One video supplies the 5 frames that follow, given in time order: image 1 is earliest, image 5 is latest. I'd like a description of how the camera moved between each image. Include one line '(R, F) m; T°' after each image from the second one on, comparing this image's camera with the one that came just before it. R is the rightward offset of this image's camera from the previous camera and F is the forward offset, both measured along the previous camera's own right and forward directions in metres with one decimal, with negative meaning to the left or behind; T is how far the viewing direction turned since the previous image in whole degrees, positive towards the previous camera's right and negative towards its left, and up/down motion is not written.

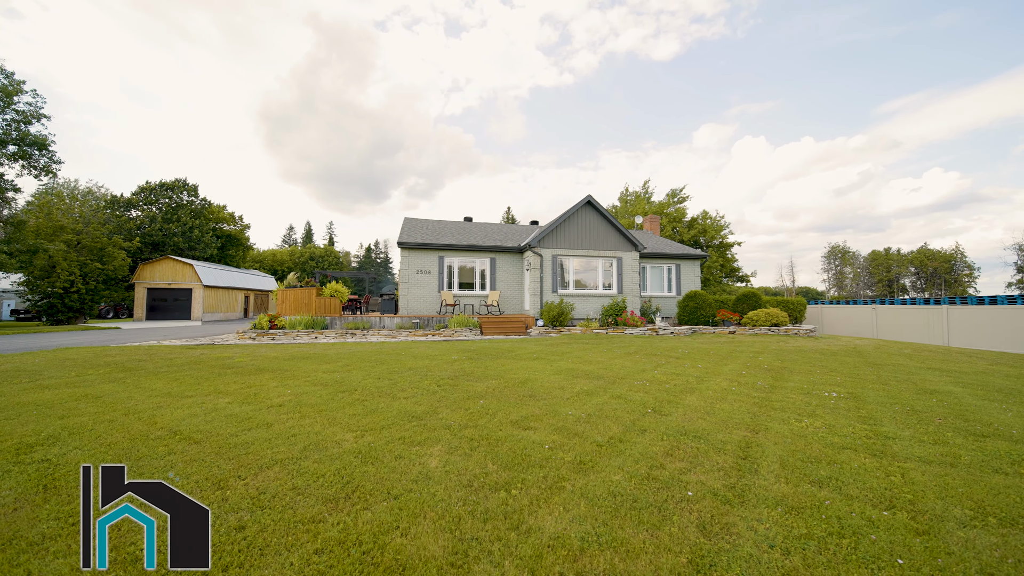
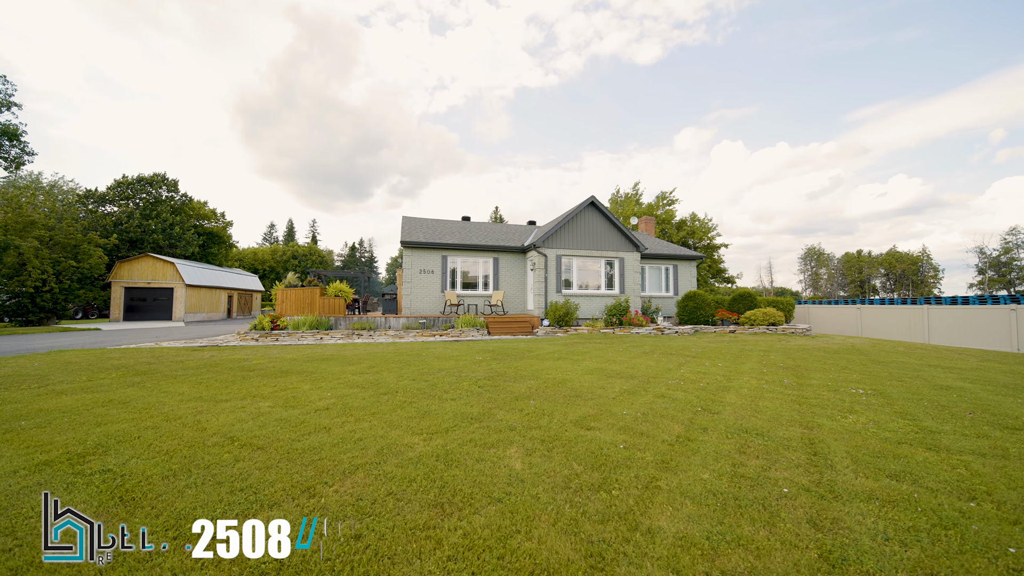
(-0.8, 0.0) m; +2°
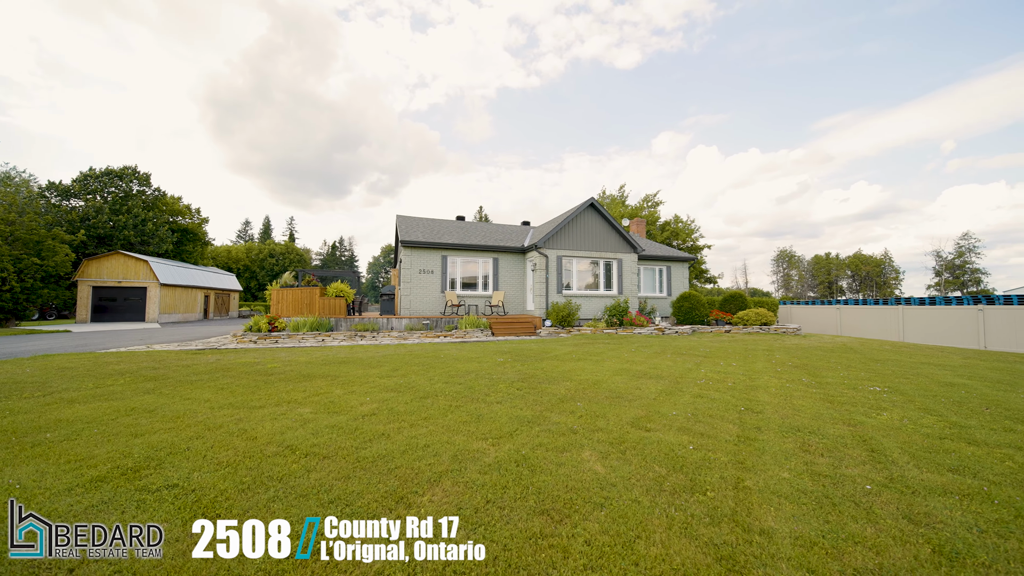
(-0.8, +0.1) m; +3°
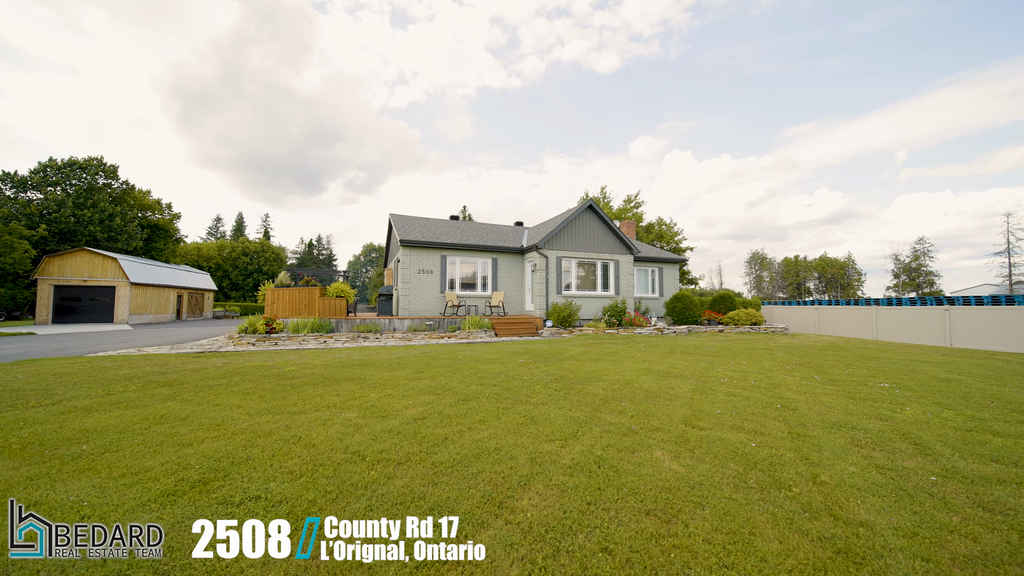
(-0.8, 0.0) m; +3°
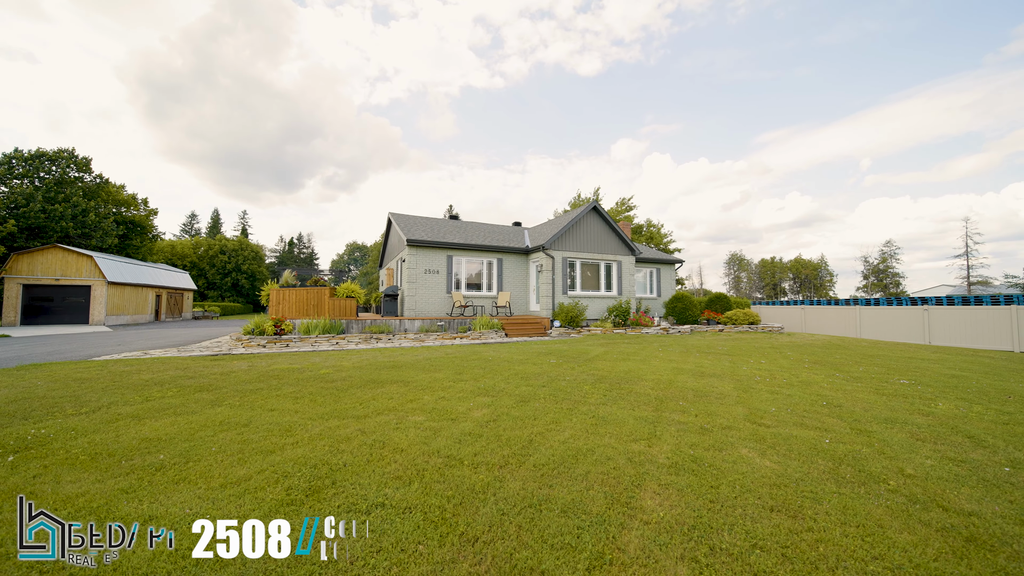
(-1.0, 0.0) m; +3°
